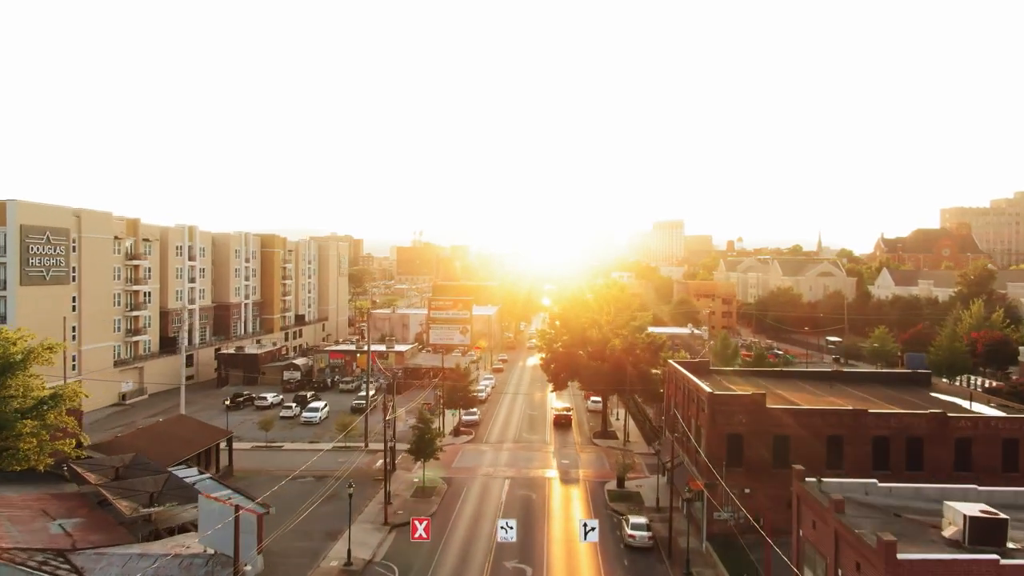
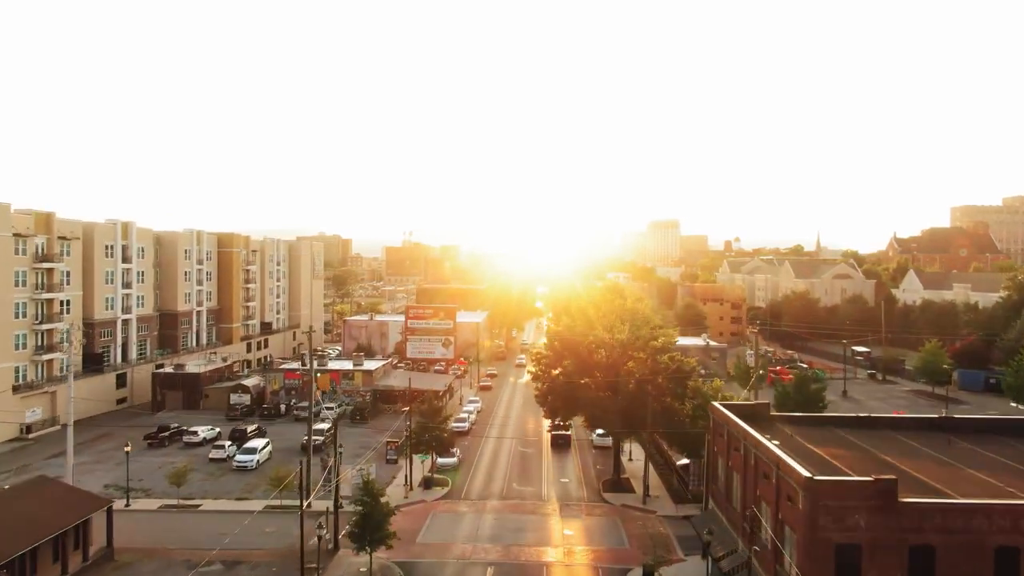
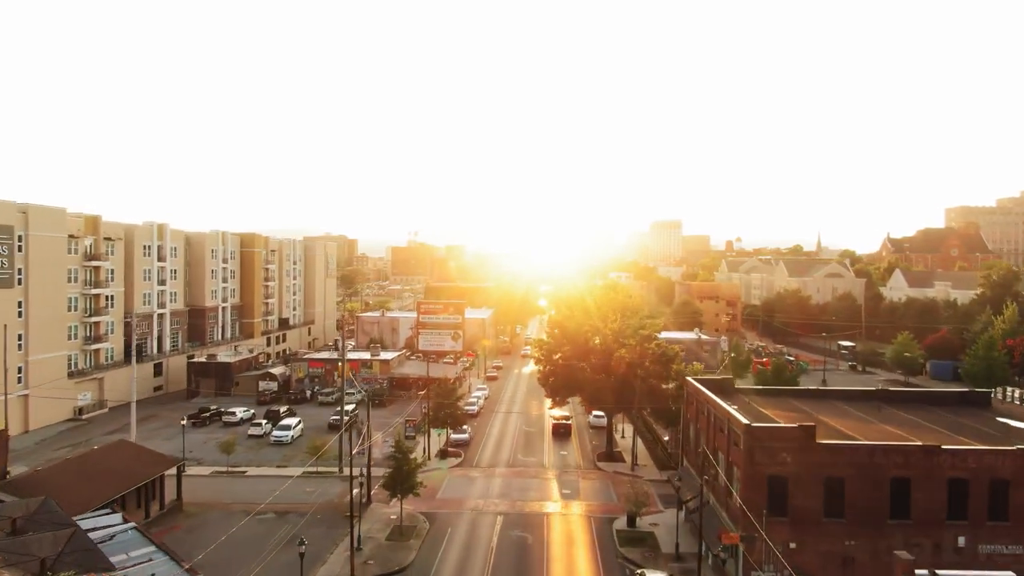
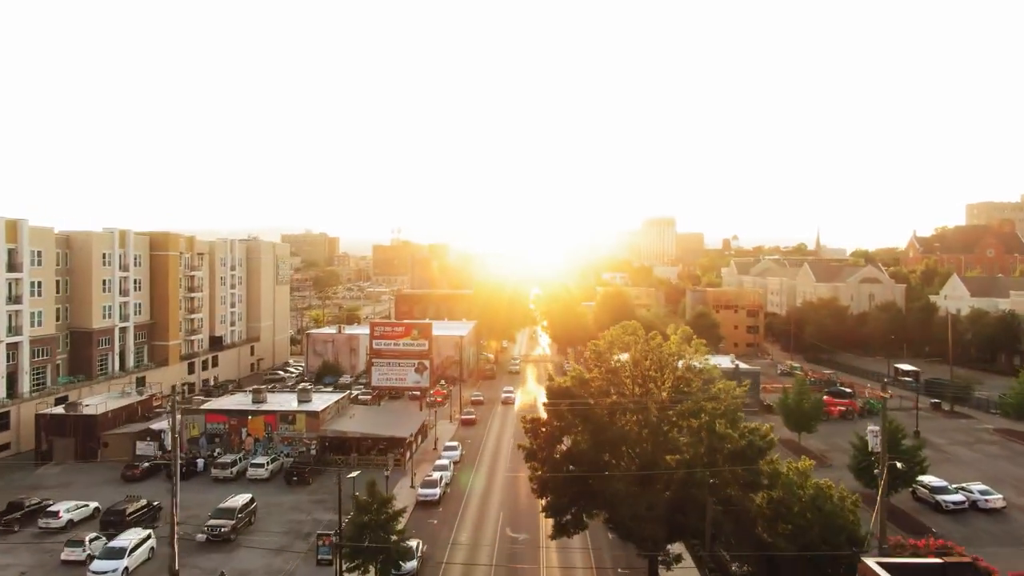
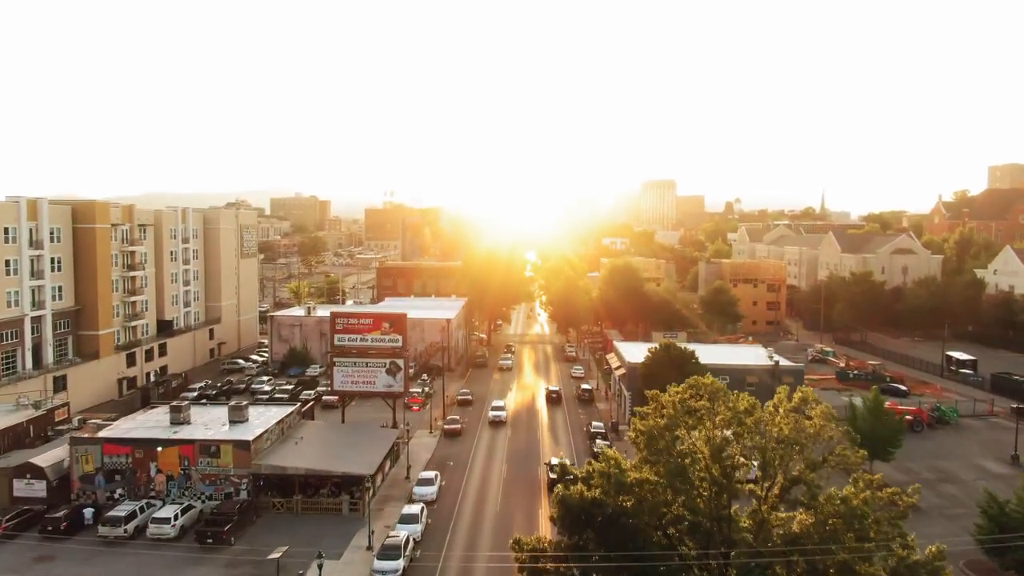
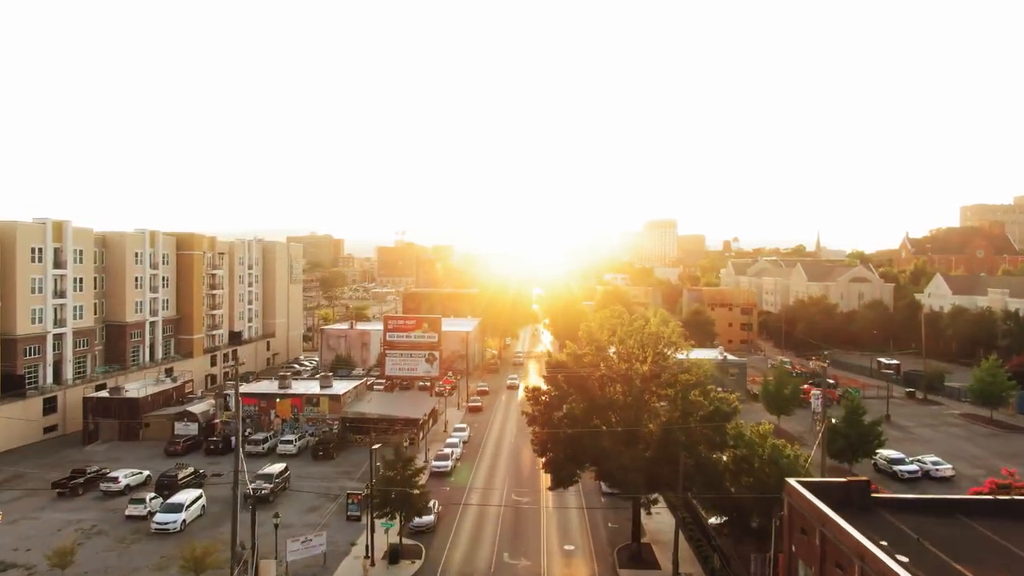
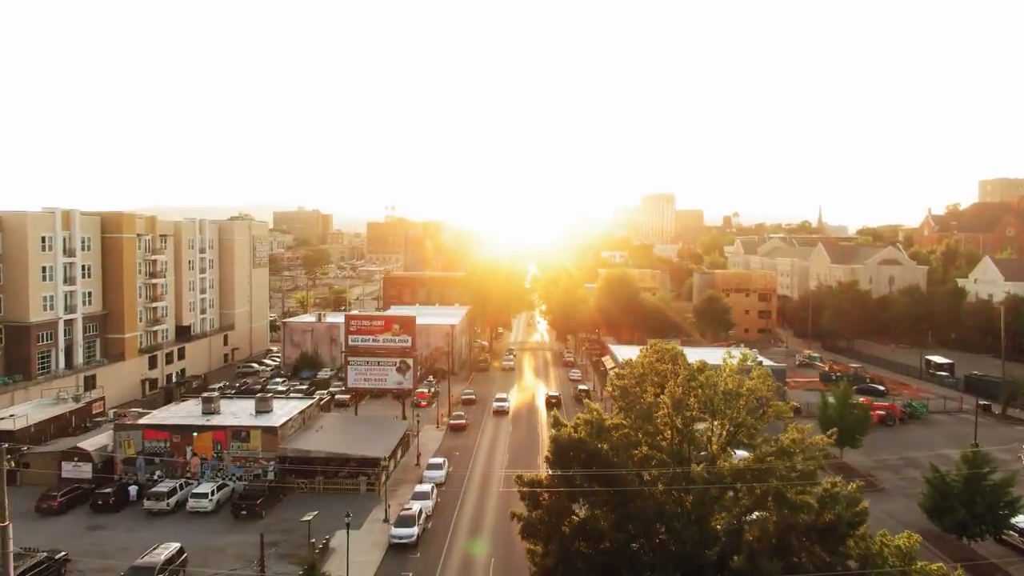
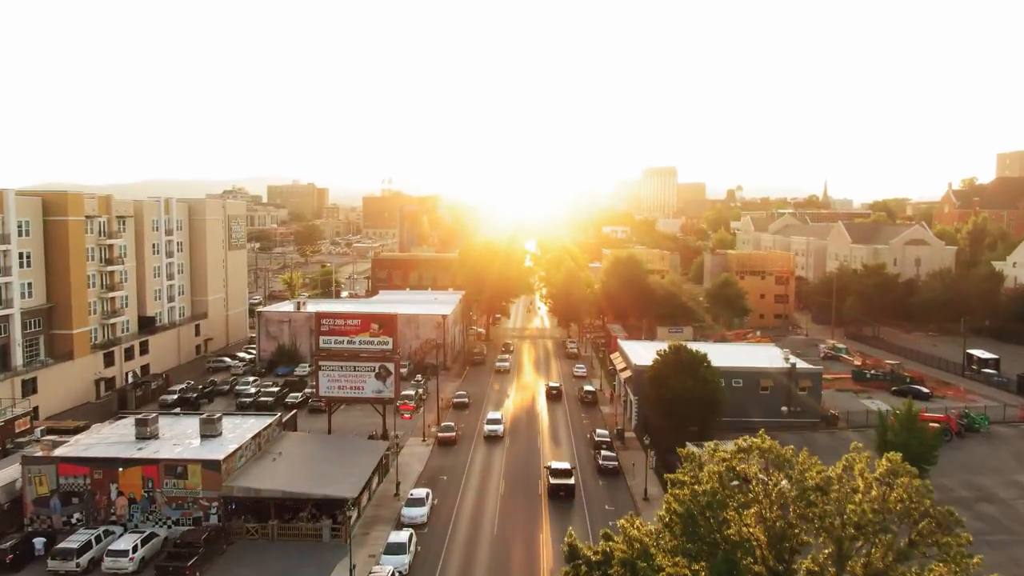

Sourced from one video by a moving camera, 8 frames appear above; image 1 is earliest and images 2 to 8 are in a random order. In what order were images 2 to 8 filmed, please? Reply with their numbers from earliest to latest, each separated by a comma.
3, 2, 6, 4, 7, 5, 8
